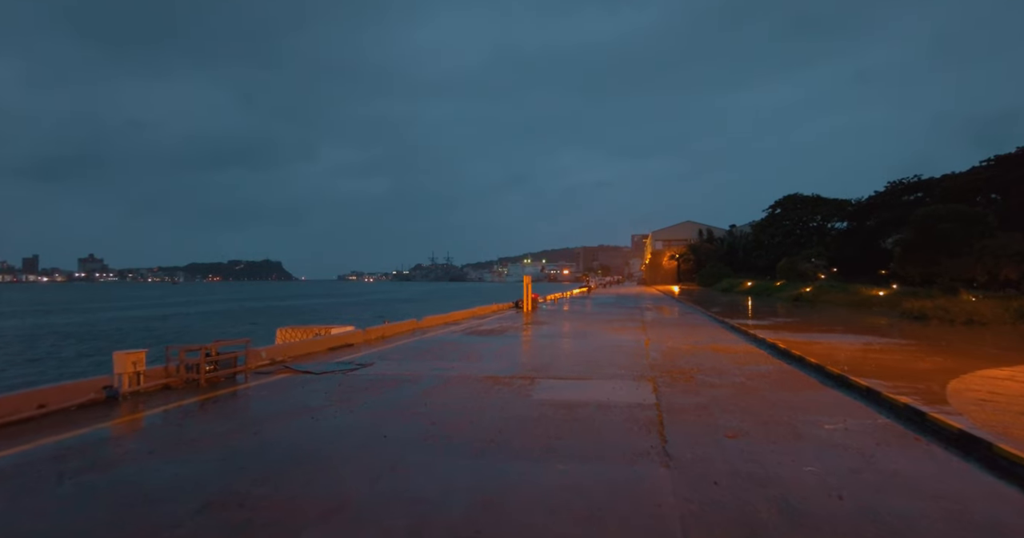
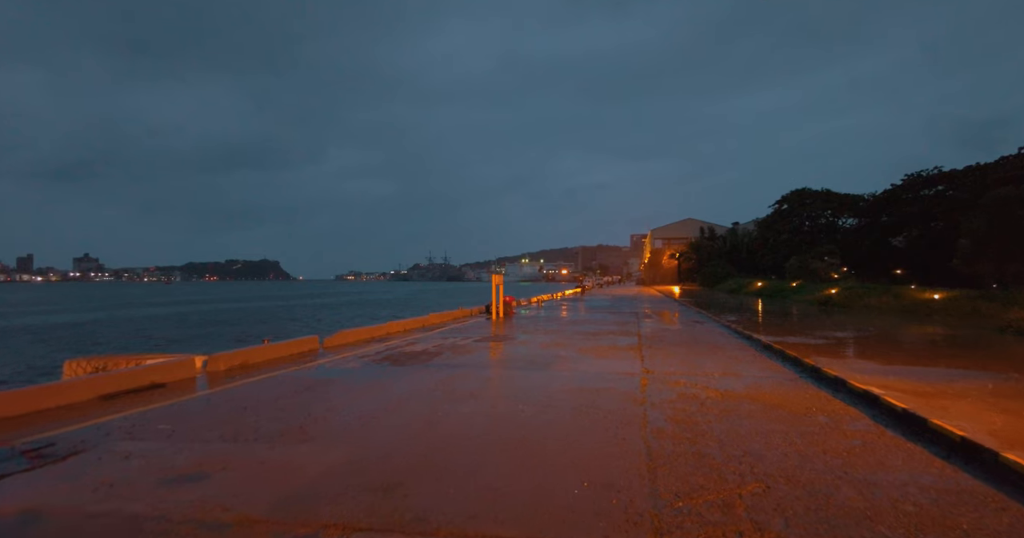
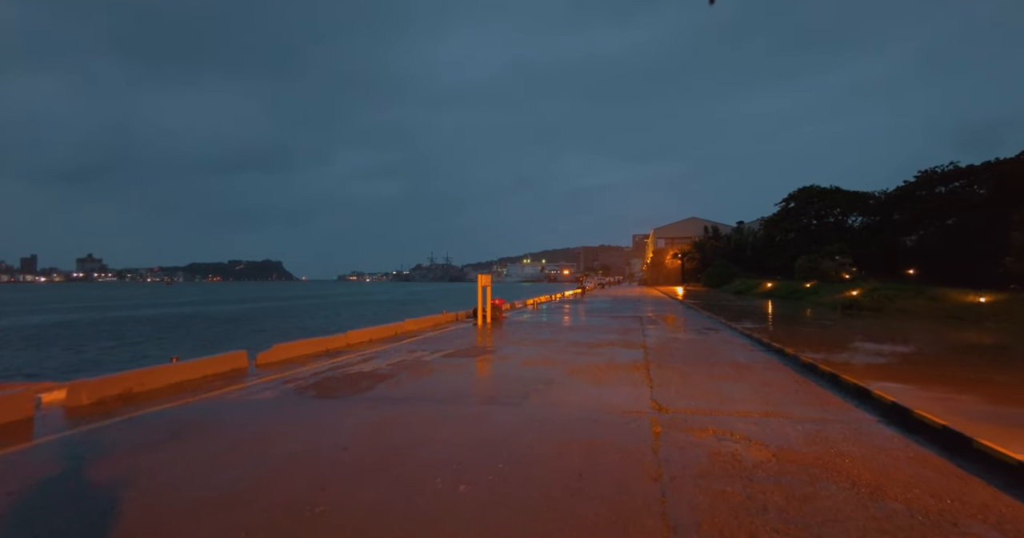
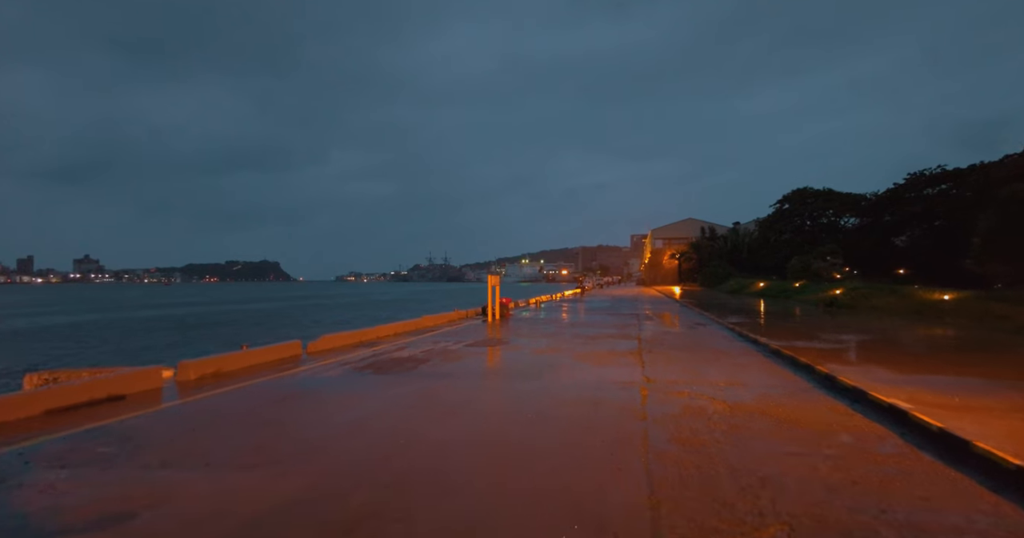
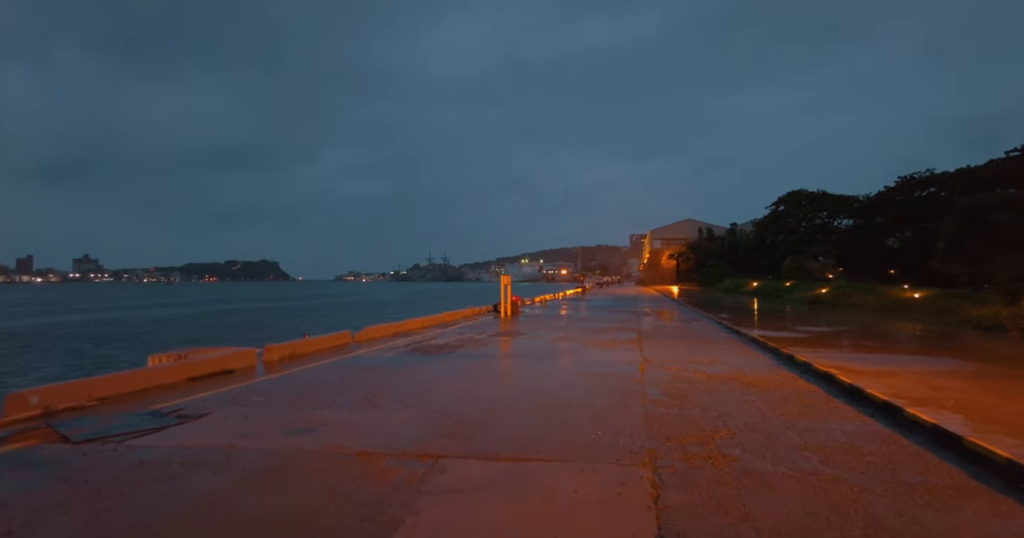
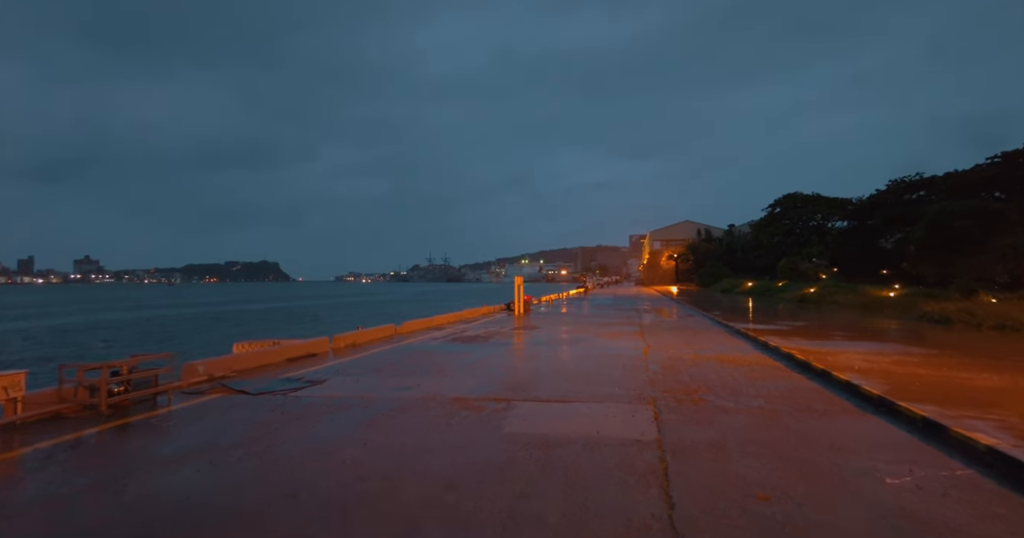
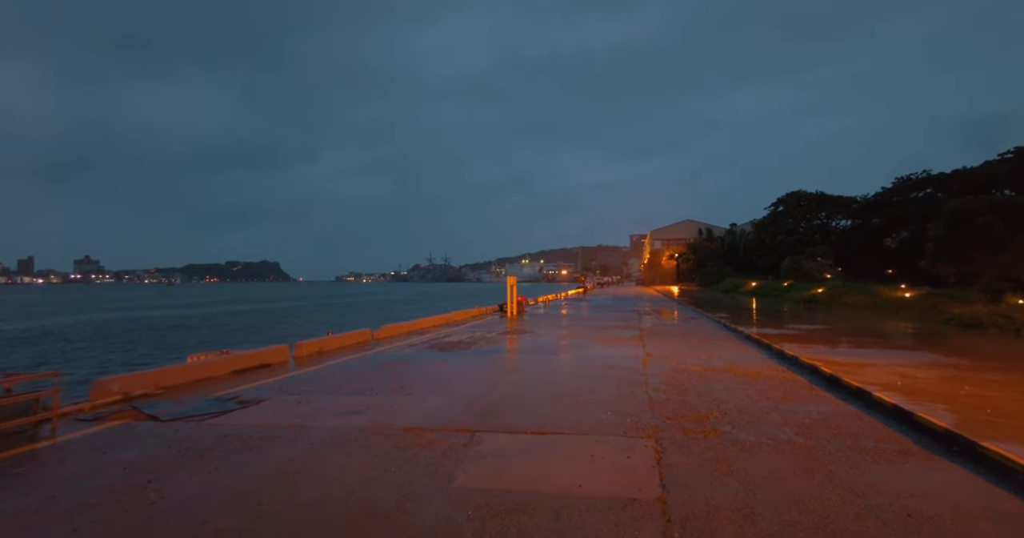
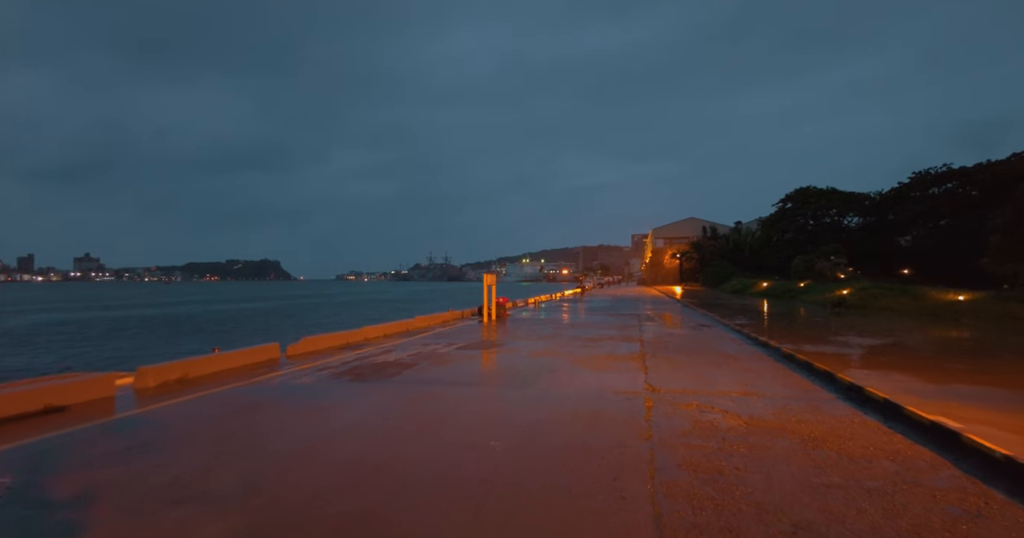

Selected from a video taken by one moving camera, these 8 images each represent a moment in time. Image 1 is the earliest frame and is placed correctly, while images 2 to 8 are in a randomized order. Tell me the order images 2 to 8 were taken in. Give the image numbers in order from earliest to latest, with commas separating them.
6, 7, 5, 2, 4, 8, 3
